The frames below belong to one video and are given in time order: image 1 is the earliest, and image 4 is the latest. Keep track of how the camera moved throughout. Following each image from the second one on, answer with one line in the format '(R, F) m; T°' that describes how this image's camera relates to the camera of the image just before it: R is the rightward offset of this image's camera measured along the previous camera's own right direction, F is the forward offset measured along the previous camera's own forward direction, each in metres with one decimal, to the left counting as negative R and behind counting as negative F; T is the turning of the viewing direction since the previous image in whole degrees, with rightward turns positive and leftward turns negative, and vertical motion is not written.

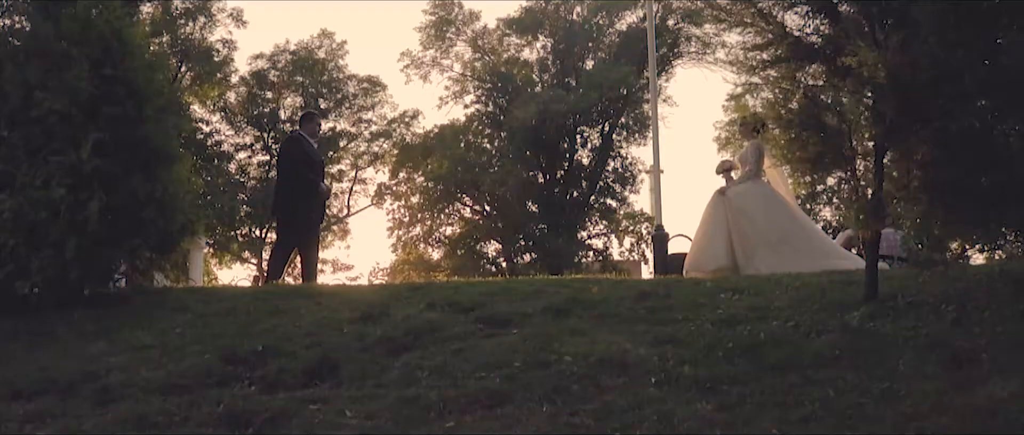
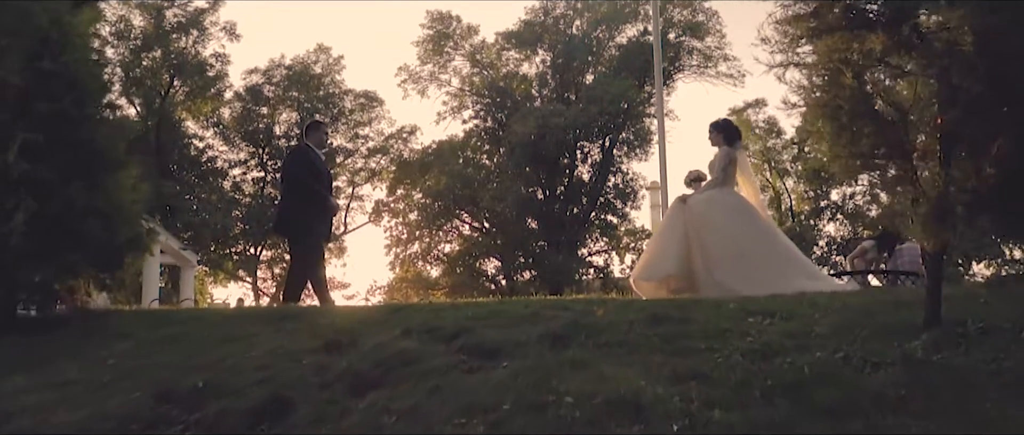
(+0.1, +1.4) m; 0°
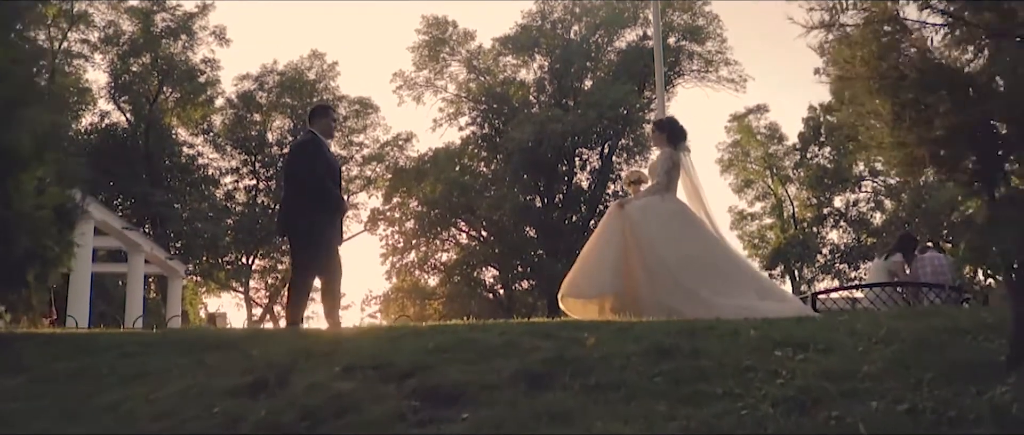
(+0.2, +1.6) m; 0°
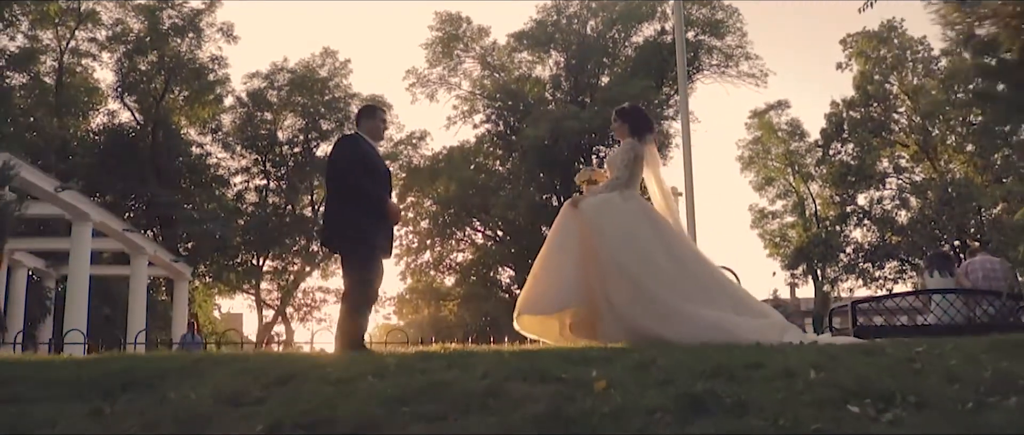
(+0.1, +1.7) m; -1°
